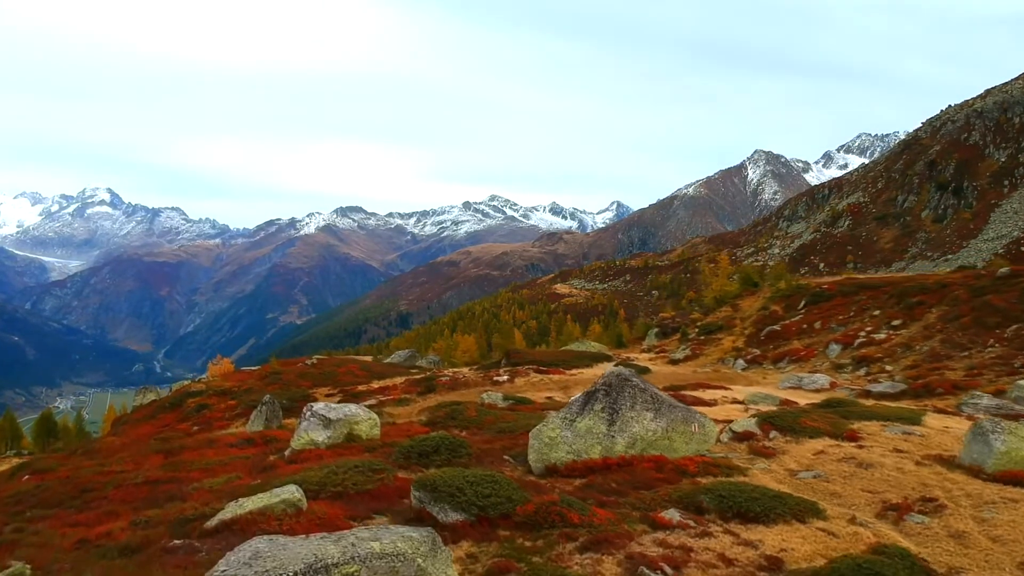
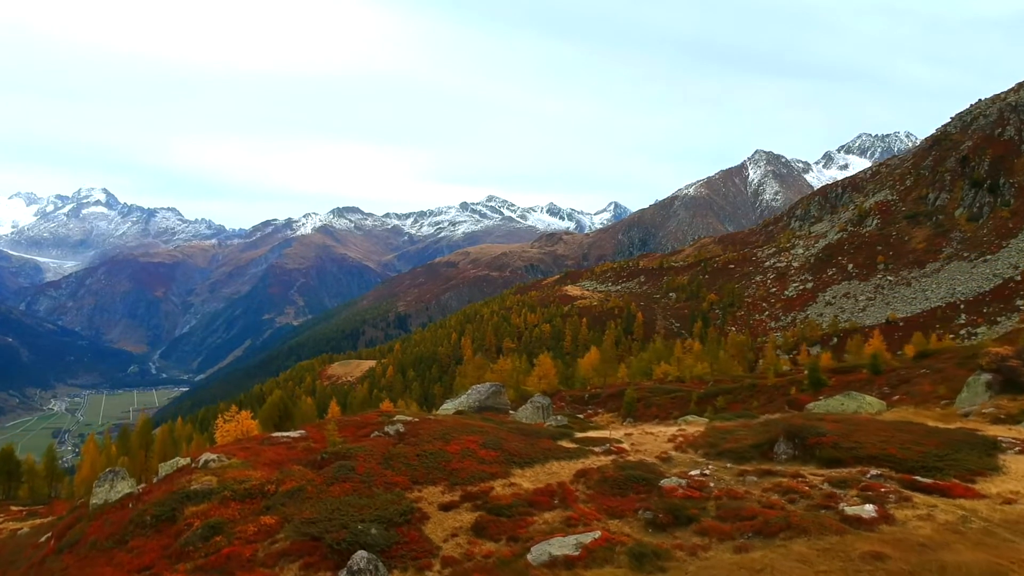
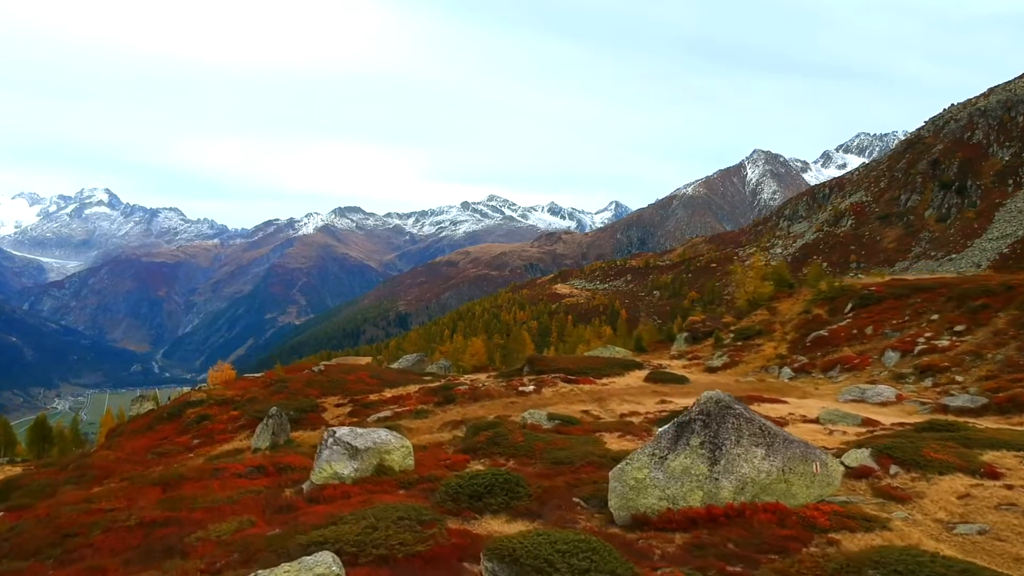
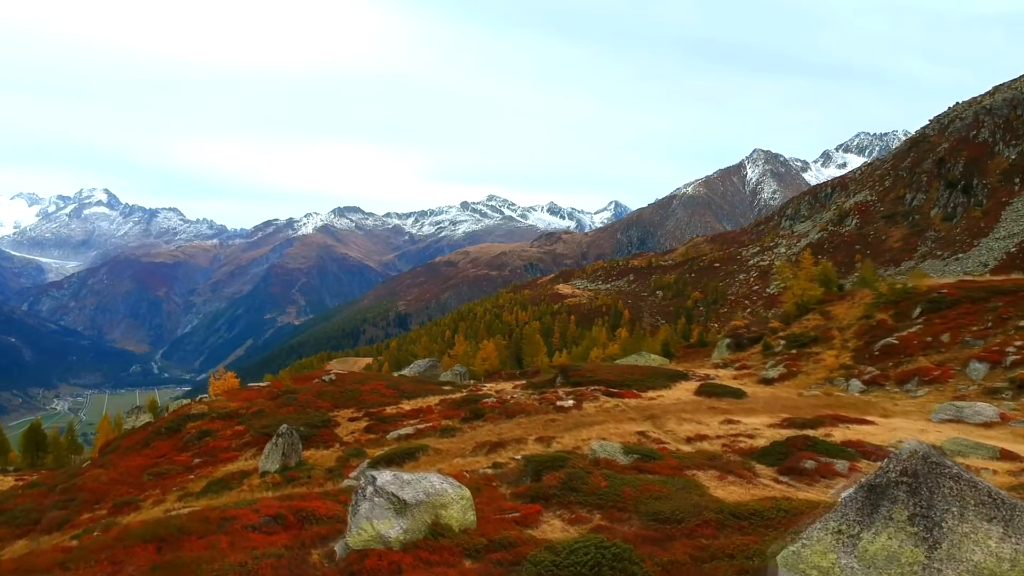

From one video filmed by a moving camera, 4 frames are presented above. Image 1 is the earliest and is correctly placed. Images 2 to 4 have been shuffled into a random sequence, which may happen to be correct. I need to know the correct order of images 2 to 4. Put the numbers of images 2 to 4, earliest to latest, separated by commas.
3, 4, 2
